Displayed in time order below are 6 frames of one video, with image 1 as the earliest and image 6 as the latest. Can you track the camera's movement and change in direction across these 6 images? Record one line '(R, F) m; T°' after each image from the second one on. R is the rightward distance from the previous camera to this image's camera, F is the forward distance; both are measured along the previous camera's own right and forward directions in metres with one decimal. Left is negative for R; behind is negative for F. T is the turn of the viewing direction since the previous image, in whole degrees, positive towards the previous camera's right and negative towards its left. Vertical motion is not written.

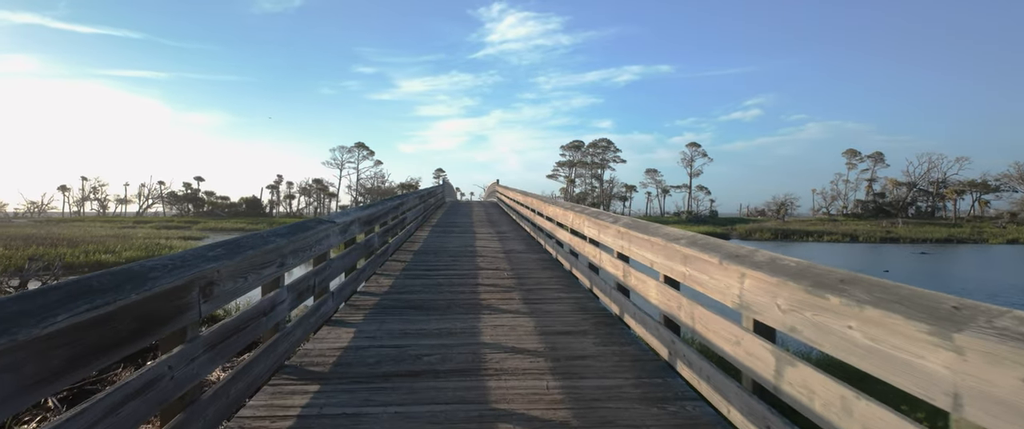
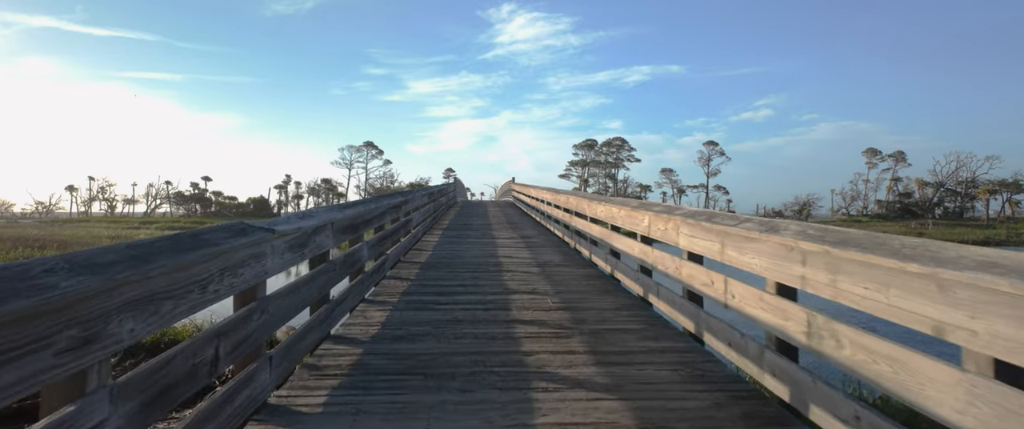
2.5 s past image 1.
(-0.3, +1.9) m; -1°
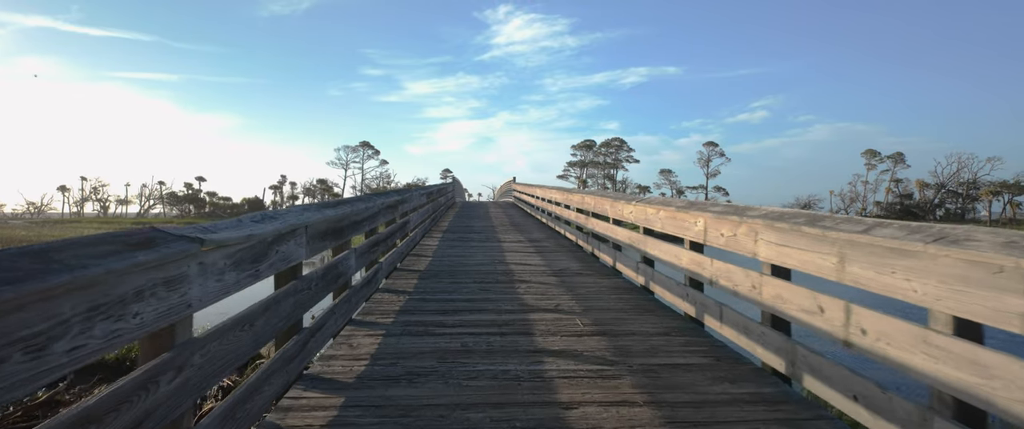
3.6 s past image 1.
(-0.2, +0.8) m; 0°
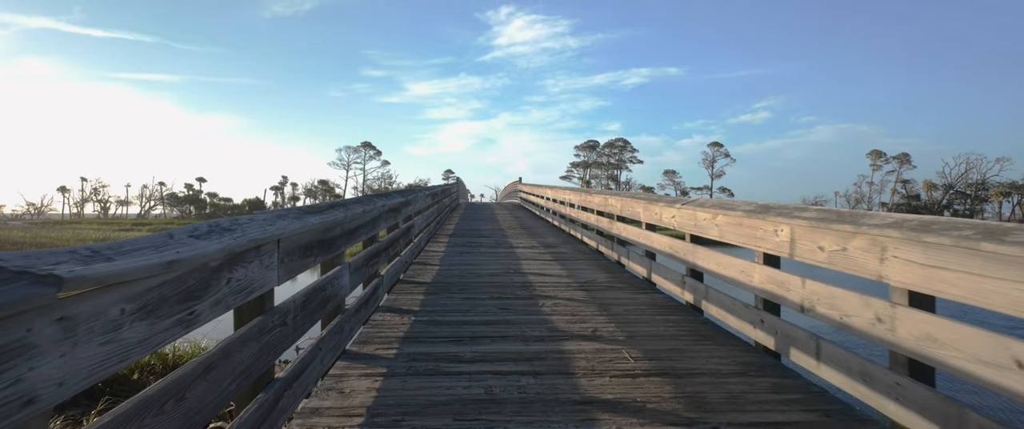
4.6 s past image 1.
(-0.2, +0.7) m; 0°
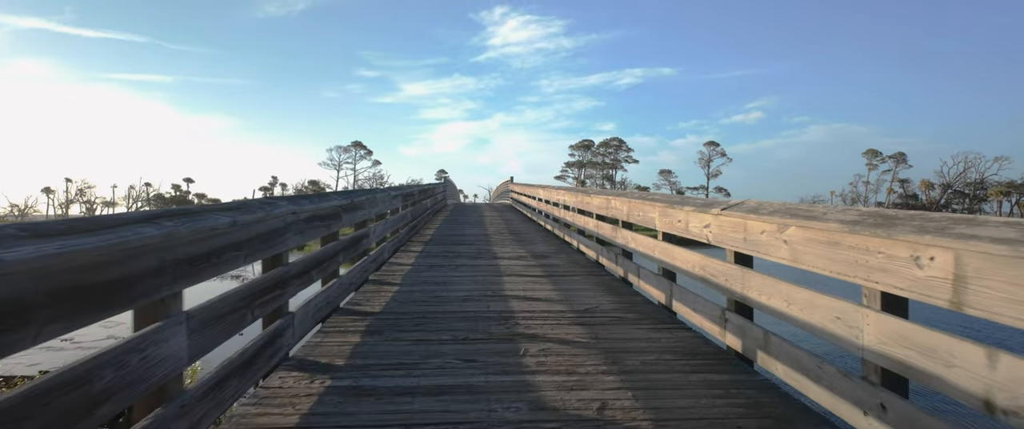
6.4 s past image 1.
(+0.1, +1.2) m; +1°
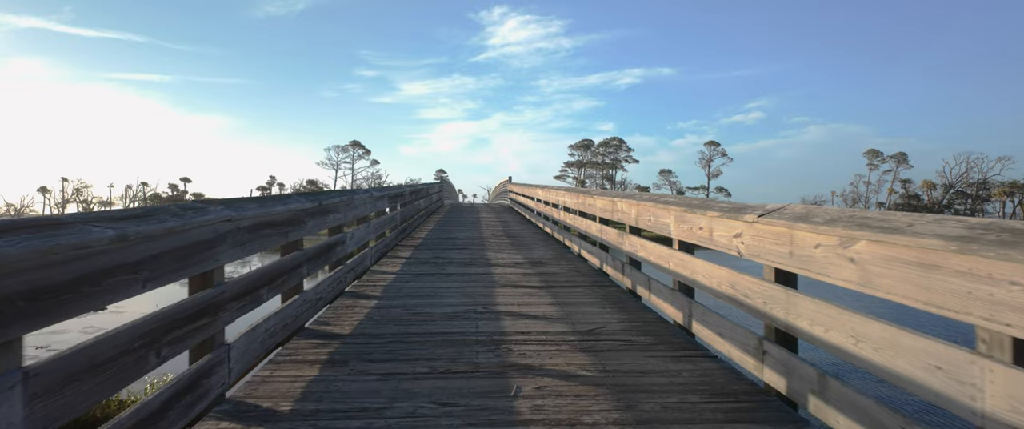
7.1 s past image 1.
(0.0, +0.5) m; 0°
